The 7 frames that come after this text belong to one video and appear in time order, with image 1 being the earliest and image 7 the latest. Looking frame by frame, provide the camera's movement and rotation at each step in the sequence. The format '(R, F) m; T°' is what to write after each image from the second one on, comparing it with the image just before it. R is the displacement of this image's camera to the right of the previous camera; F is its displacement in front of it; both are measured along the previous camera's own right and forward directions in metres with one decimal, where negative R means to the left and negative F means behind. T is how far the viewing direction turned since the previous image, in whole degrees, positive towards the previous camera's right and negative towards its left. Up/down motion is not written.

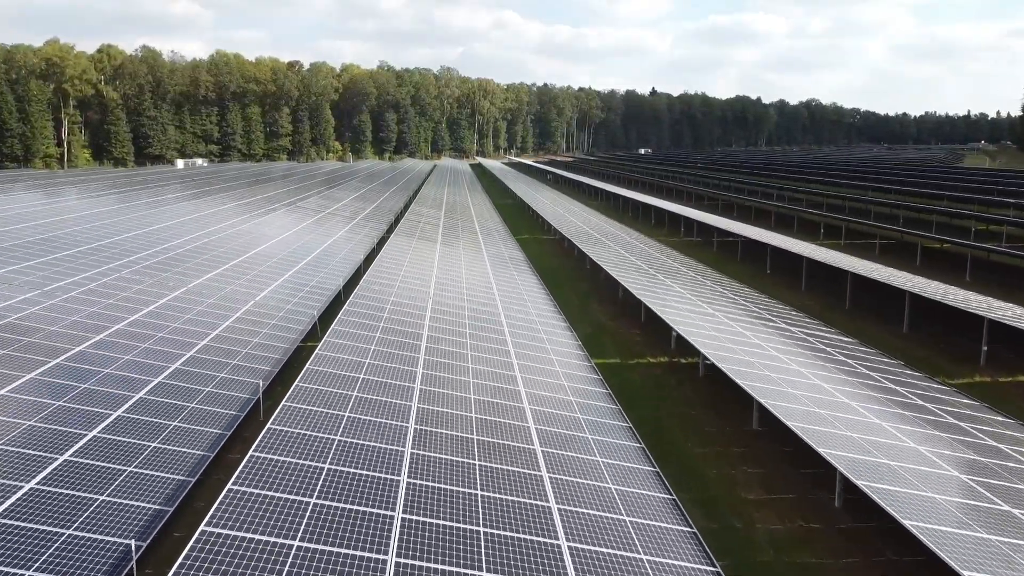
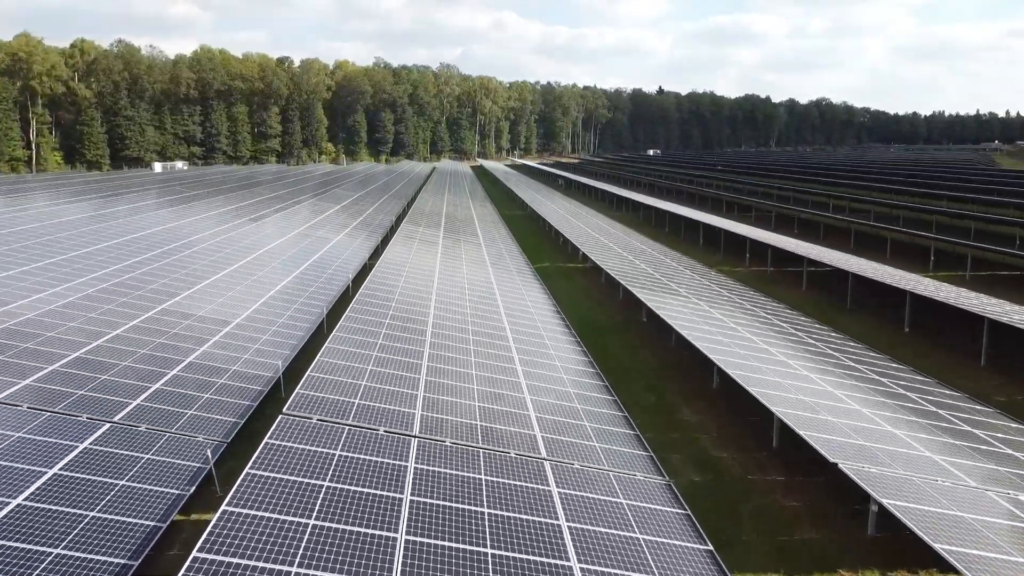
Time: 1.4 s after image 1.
(-0.2, +3.0) m; 0°
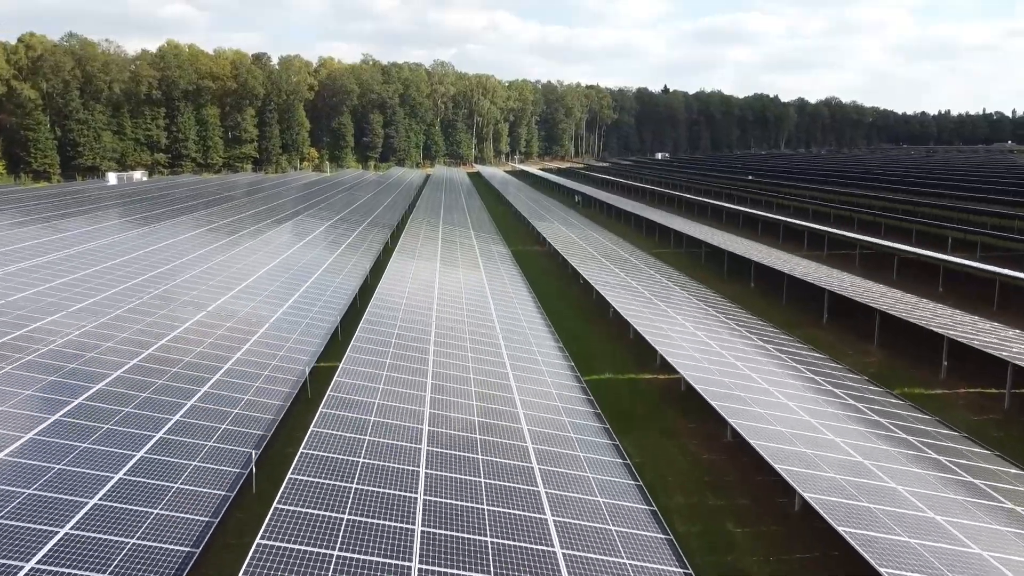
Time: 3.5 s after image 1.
(-0.3, +4.3) m; 0°
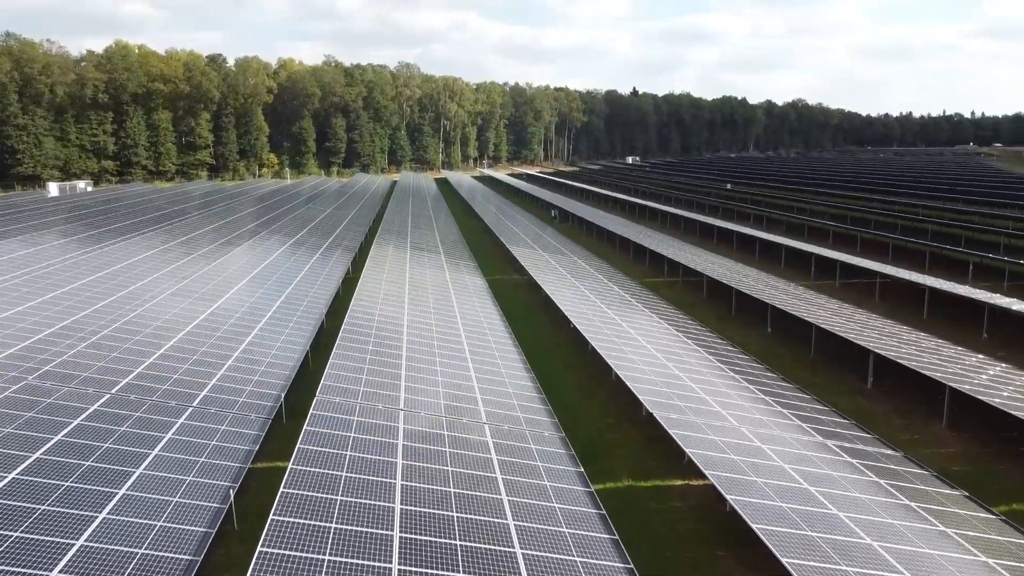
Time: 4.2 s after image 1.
(-0.2, +1.5) m; +2°
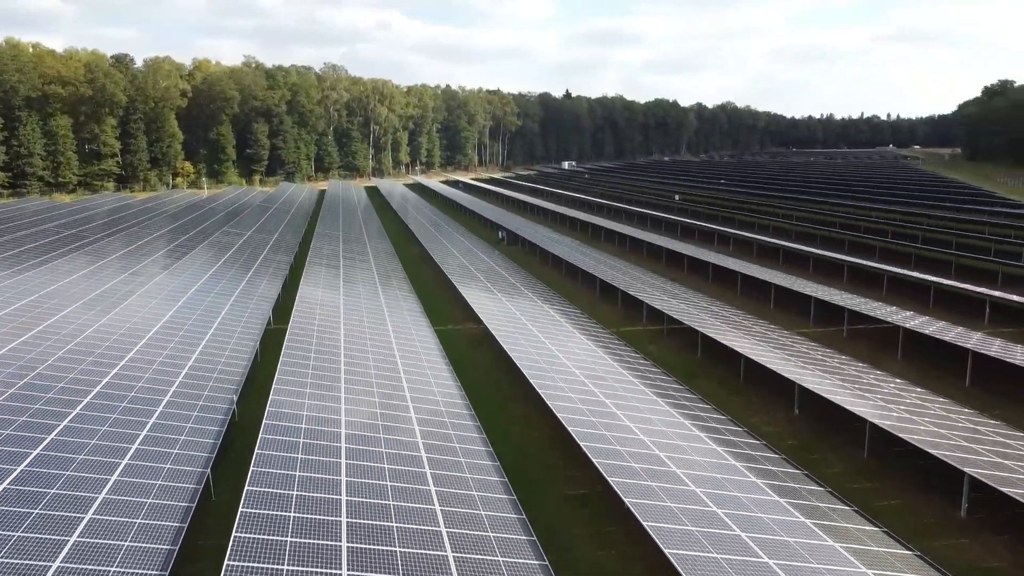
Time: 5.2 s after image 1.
(-0.3, +2.0) m; +5°
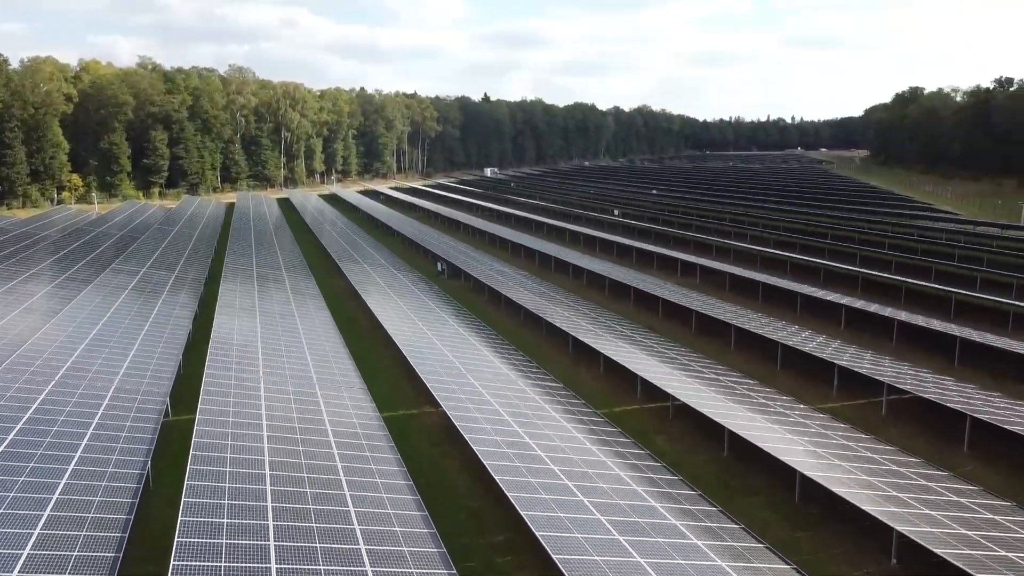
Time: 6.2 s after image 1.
(-0.6, +2.2) m; +6°
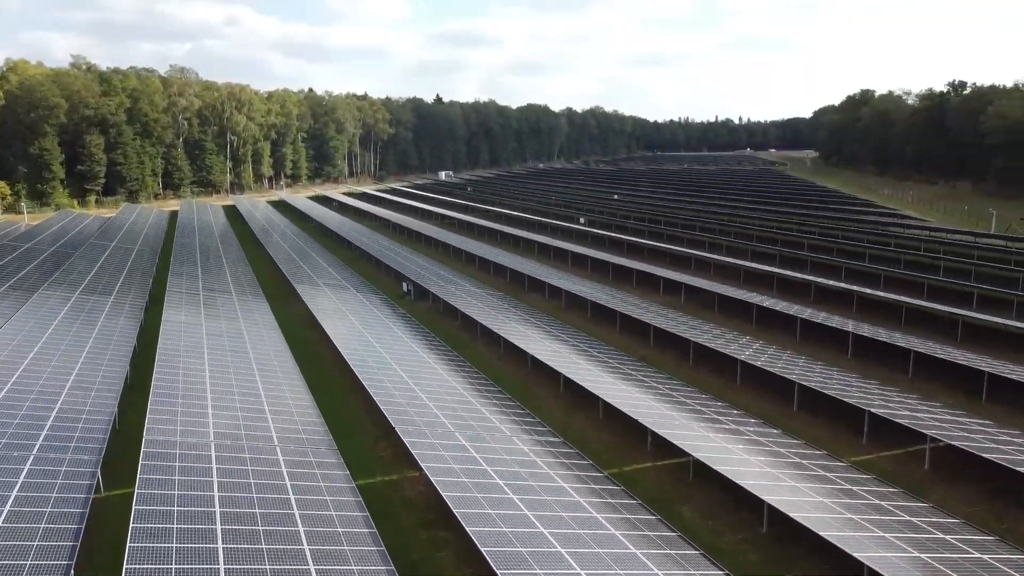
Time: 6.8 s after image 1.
(-0.4, +1.2) m; +3°
